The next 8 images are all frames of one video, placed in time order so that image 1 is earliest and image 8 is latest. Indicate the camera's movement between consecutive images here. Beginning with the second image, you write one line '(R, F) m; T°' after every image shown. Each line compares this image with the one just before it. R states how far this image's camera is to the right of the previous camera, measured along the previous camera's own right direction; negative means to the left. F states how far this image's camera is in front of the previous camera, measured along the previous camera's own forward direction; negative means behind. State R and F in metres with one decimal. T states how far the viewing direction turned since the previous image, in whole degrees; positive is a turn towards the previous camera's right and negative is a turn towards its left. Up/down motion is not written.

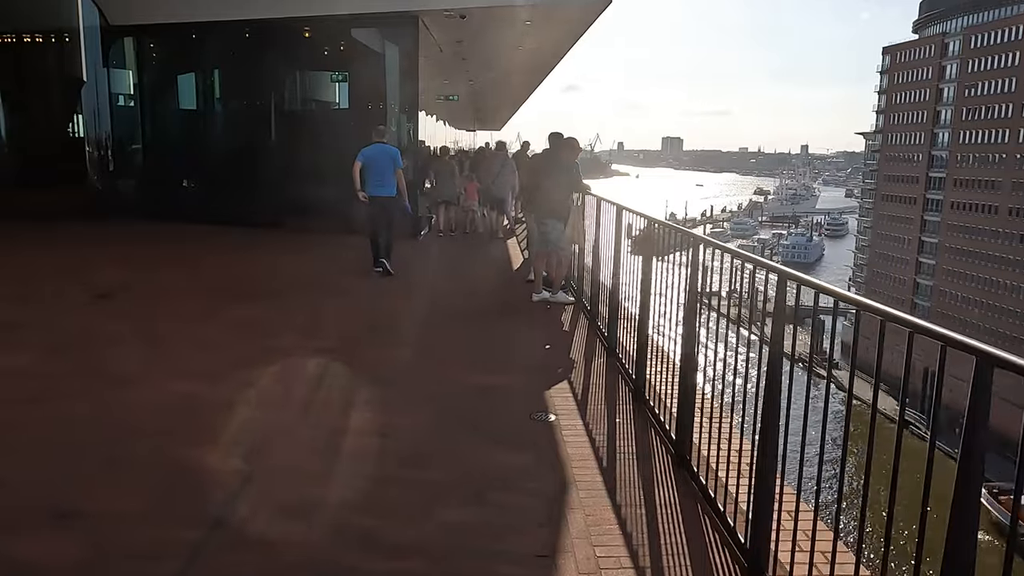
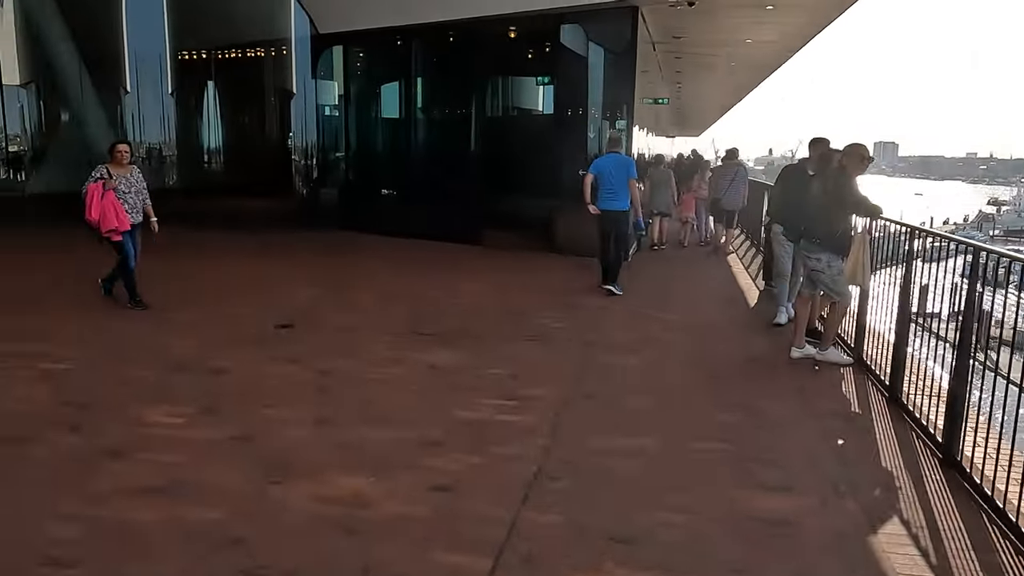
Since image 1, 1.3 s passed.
(-0.4, +1.1) m; -14°
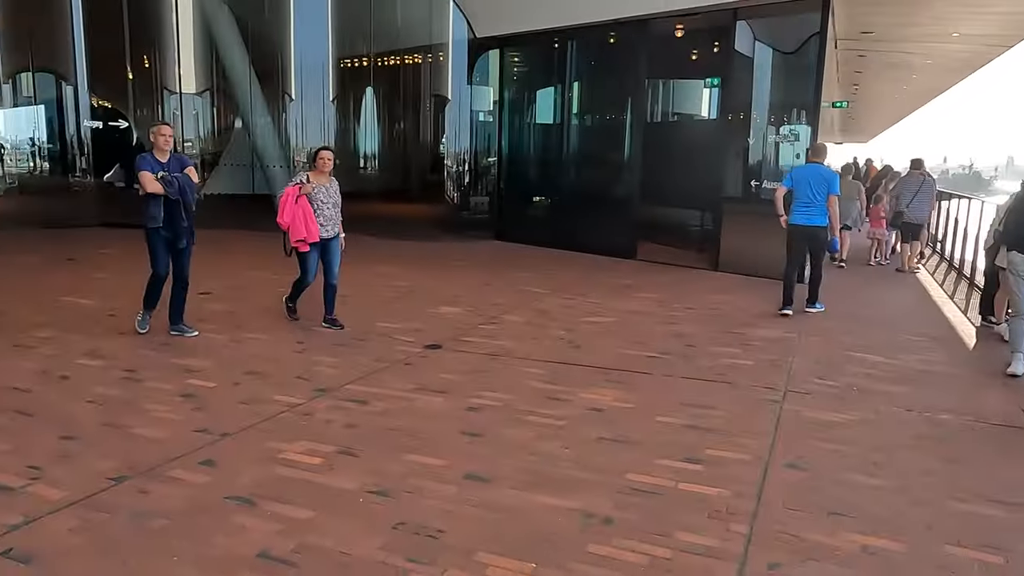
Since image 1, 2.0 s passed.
(-0.2, +0.5) m; -11°
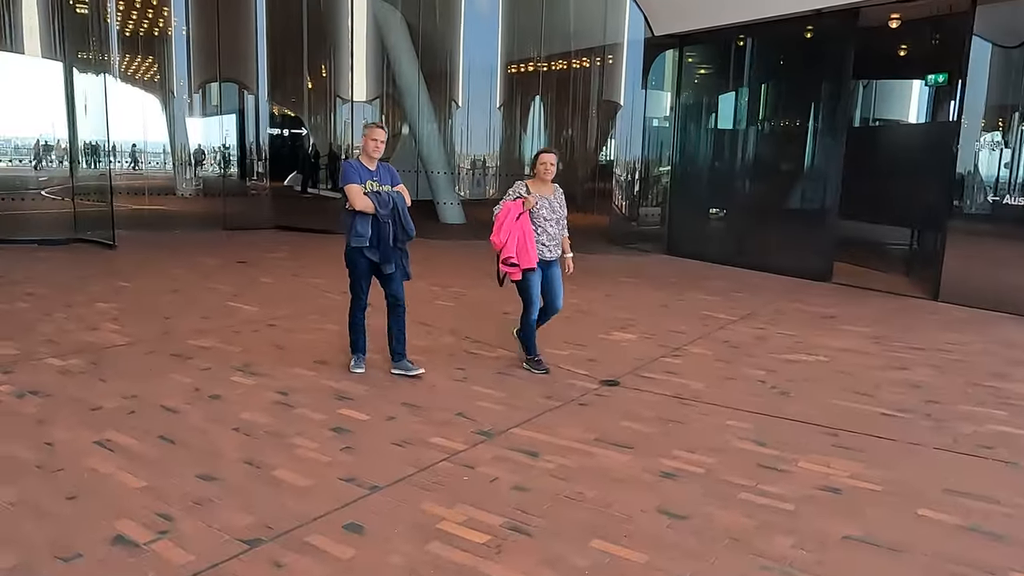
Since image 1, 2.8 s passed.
(-0.2, +0.7) m; -11°
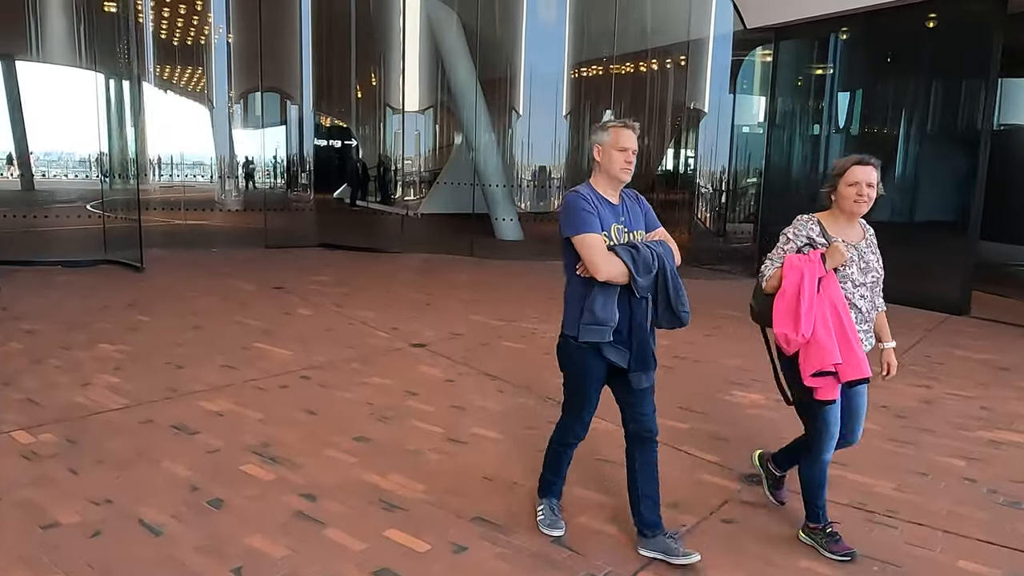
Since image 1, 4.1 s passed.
(-0.3, +1.1) m; -4°
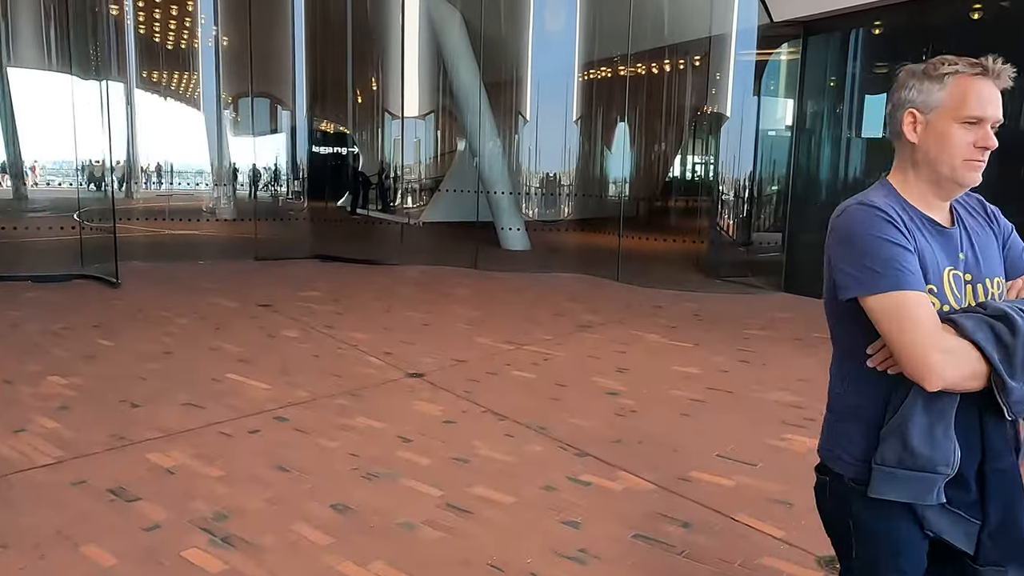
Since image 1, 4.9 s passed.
(0.0, +0.7) m; 0°
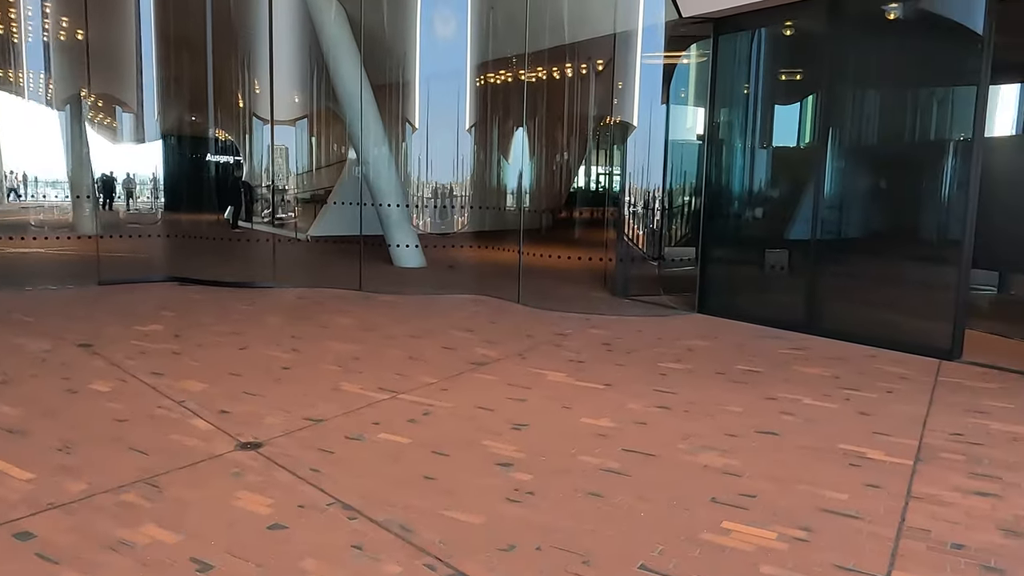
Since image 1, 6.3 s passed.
(+0.2, +1.0) m; +7°
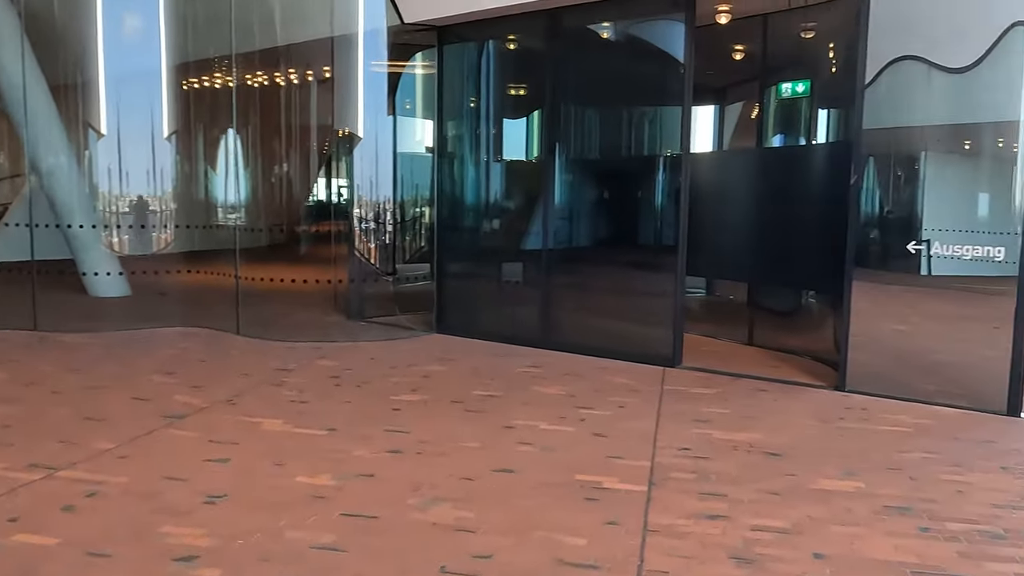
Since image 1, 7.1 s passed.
(+0.2, +0.5) m; +19°
